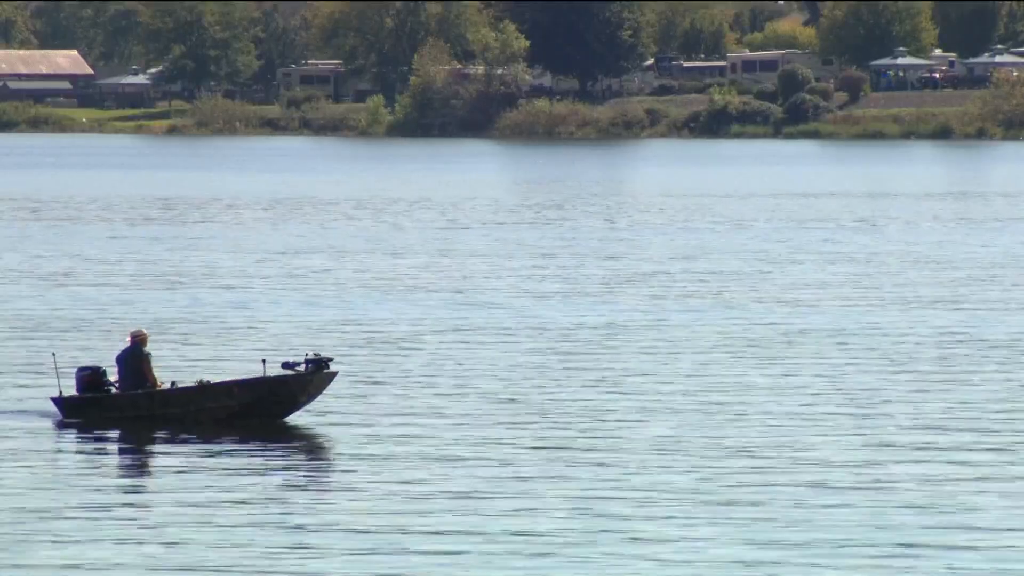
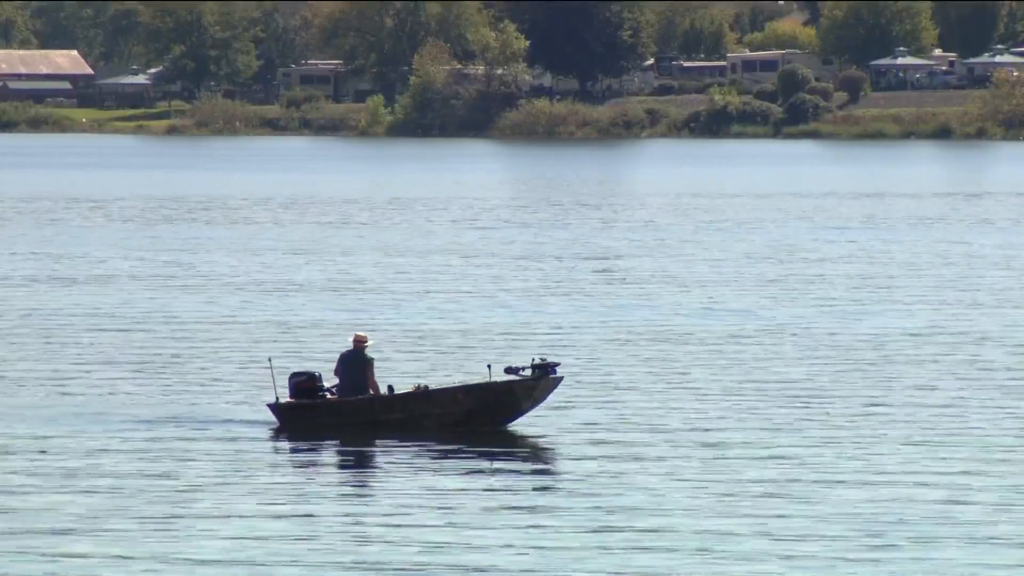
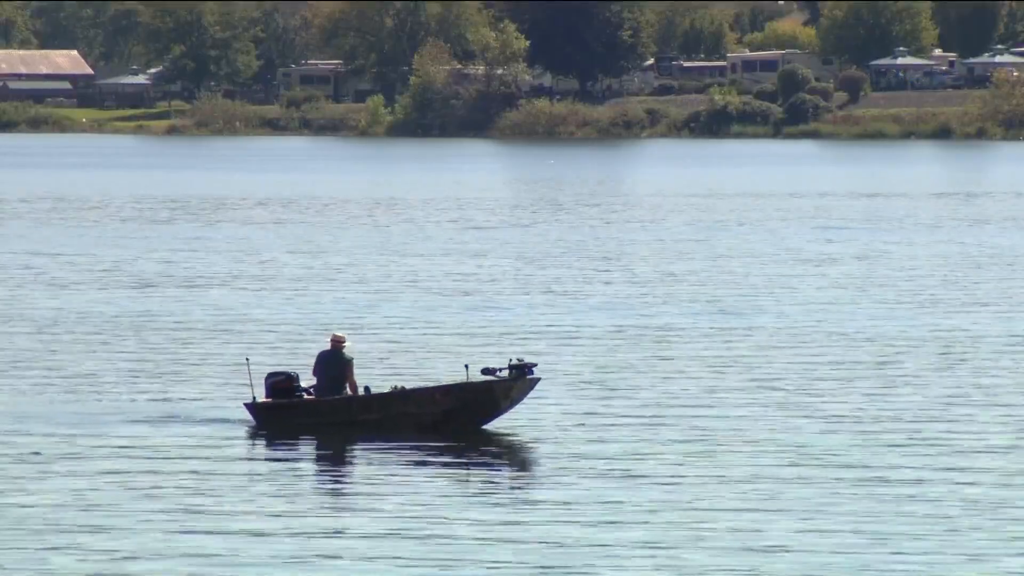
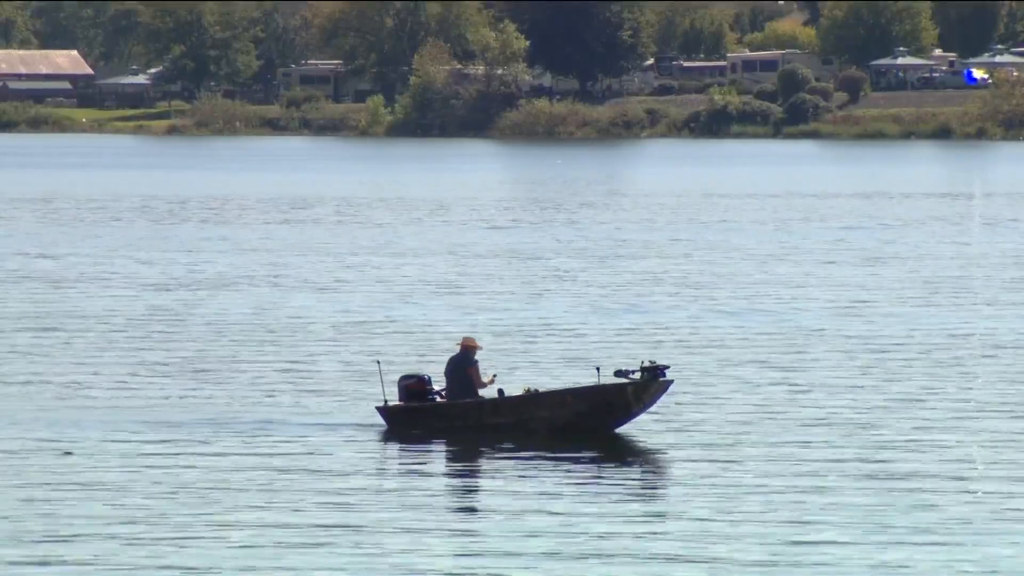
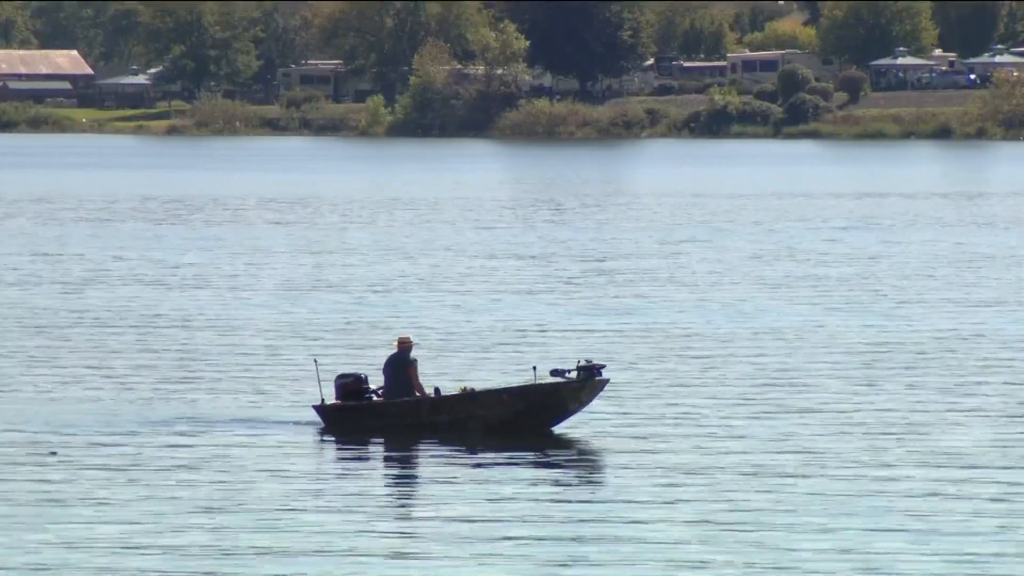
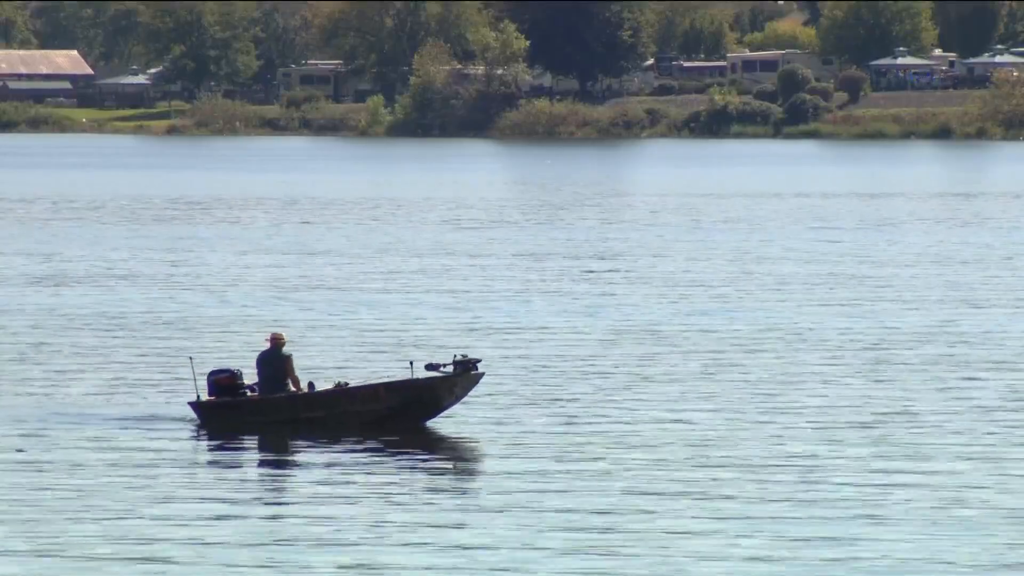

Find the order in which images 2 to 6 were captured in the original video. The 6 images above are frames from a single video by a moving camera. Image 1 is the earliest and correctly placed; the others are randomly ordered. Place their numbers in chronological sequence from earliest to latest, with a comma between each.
6, 3, 2, 5, 4
